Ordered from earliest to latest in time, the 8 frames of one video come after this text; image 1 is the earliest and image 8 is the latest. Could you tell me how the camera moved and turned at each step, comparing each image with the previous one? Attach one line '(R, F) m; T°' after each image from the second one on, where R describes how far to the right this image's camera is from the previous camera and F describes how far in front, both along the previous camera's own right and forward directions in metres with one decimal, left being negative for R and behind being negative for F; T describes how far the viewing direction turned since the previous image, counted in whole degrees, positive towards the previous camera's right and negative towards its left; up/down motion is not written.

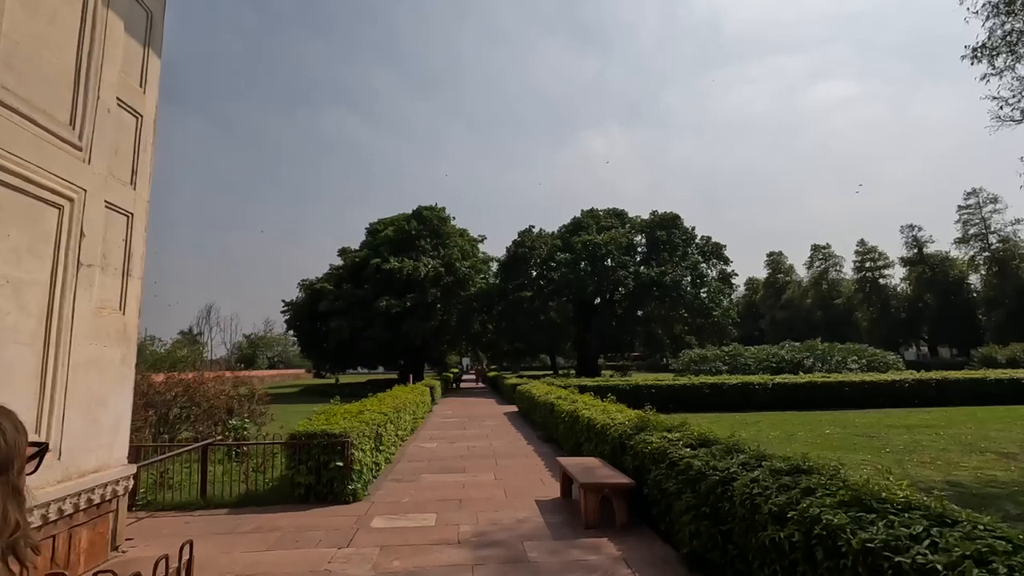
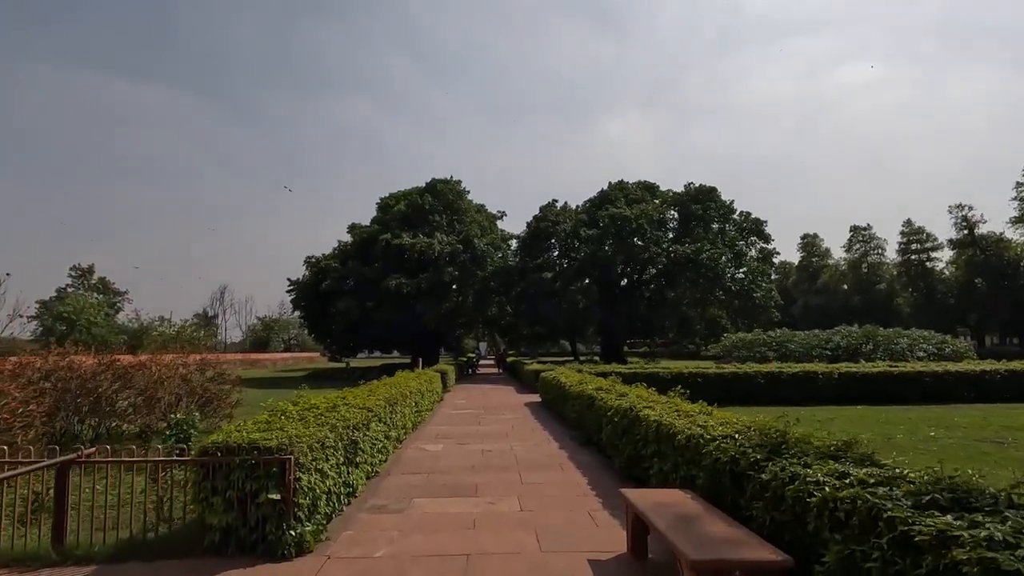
(-0.2, +2.7) m; -2°
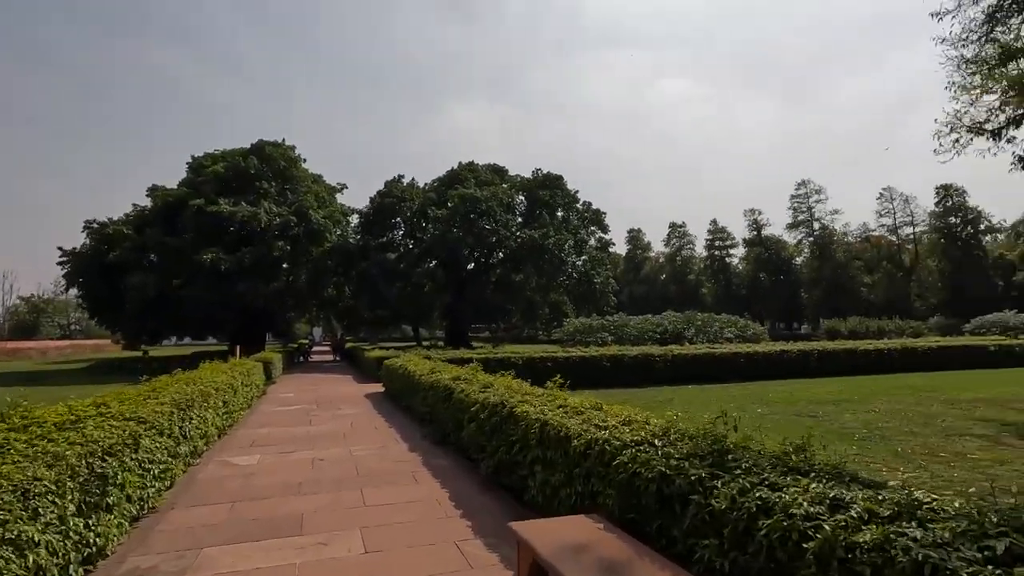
(-0.1, +1.4) m; +17°
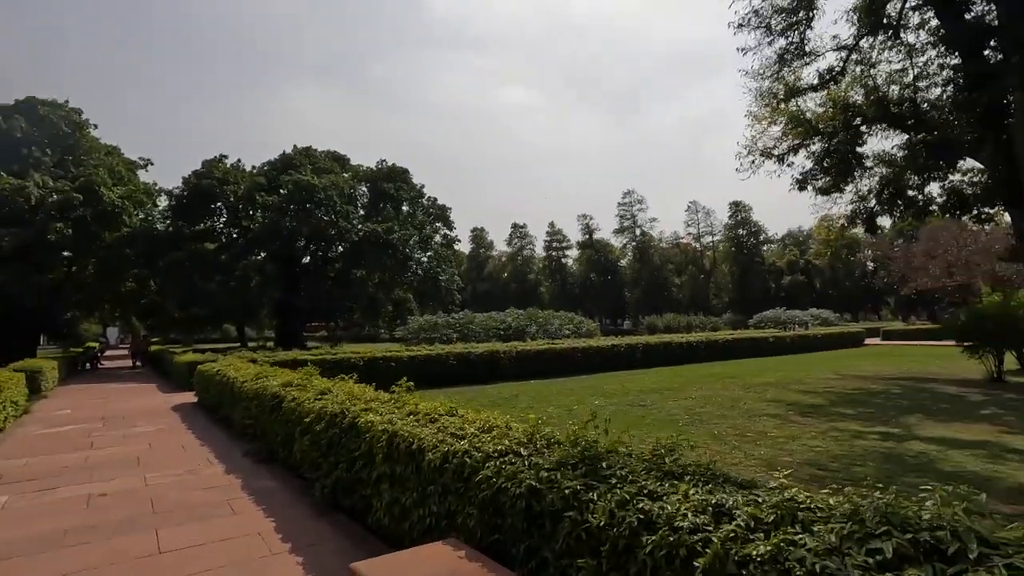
(0.0, +0.5) m; +17°
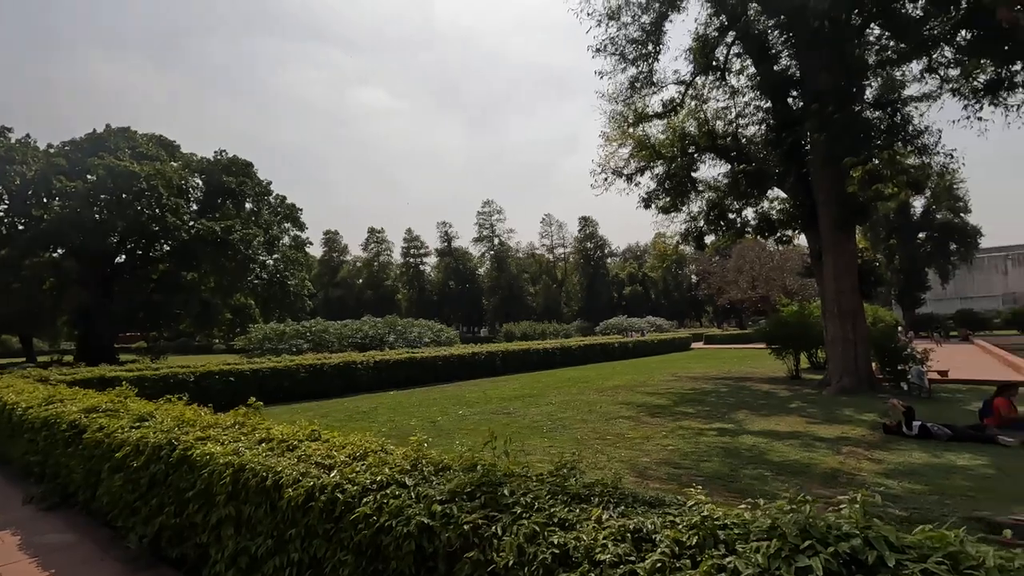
(-0.2, +0.3) m; +15°
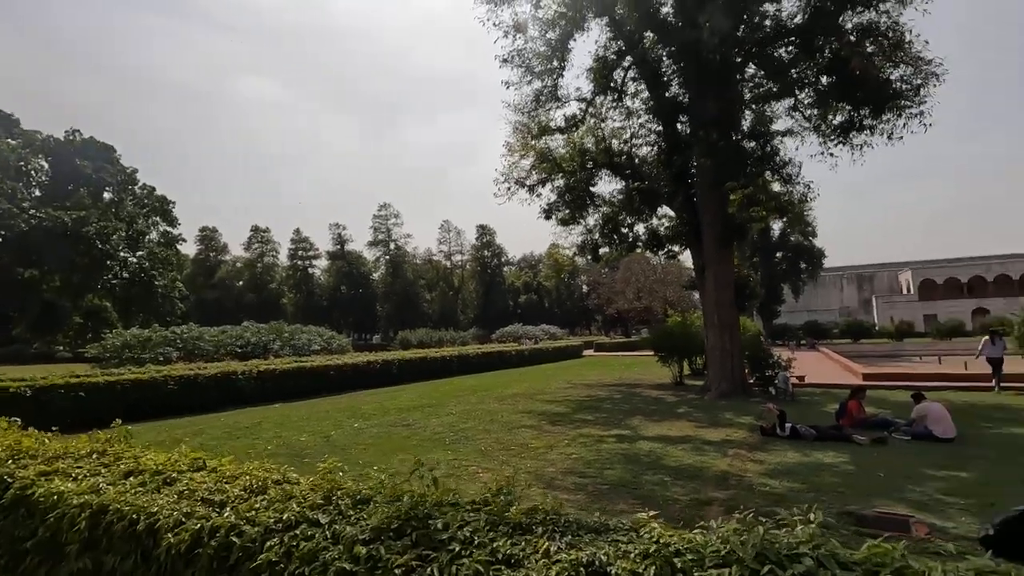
(-0.2, +0.2) m; +11°
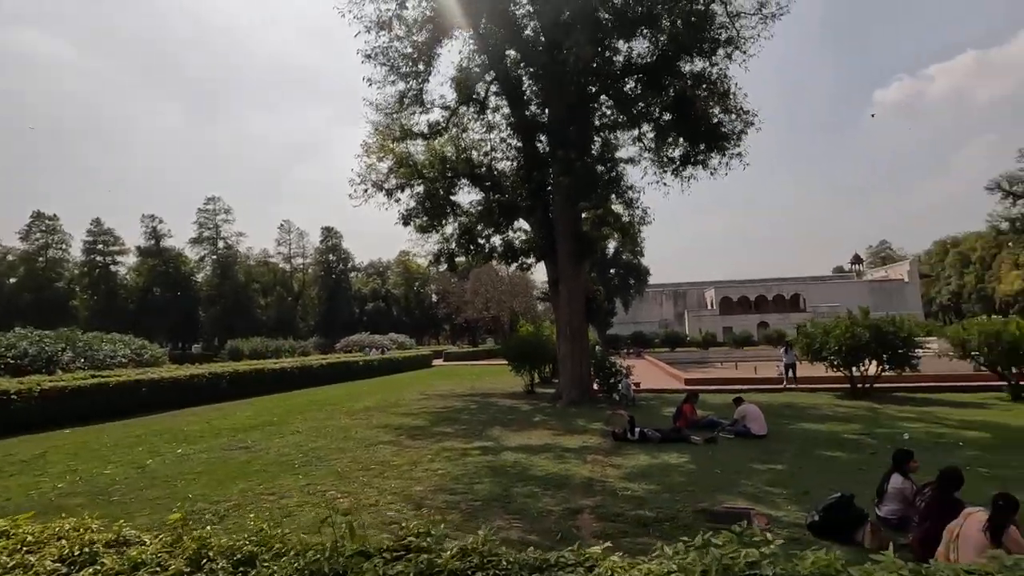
(-0.3, +0.3) m; +16°
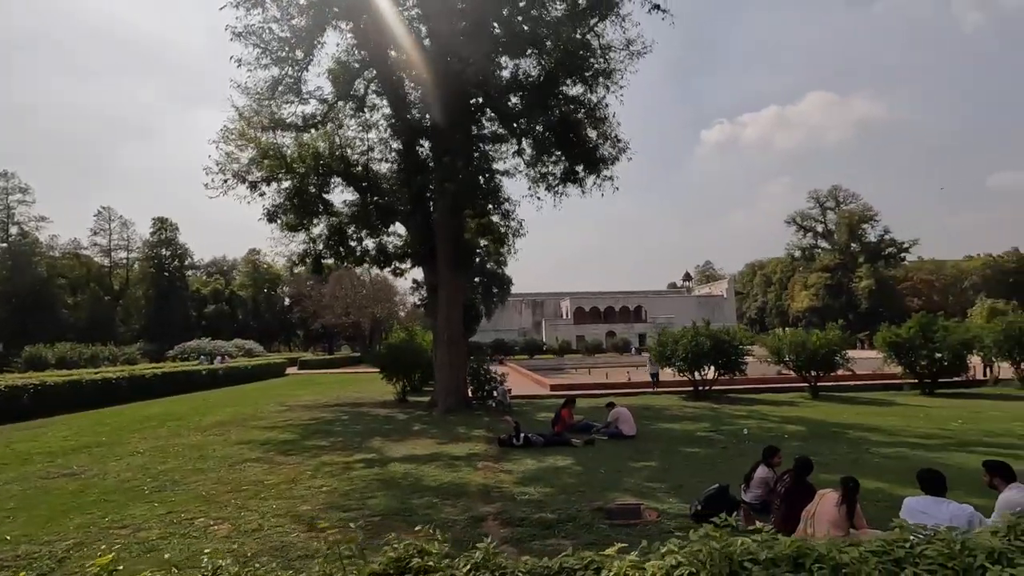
(-0.6, +0.1) m; +15°
